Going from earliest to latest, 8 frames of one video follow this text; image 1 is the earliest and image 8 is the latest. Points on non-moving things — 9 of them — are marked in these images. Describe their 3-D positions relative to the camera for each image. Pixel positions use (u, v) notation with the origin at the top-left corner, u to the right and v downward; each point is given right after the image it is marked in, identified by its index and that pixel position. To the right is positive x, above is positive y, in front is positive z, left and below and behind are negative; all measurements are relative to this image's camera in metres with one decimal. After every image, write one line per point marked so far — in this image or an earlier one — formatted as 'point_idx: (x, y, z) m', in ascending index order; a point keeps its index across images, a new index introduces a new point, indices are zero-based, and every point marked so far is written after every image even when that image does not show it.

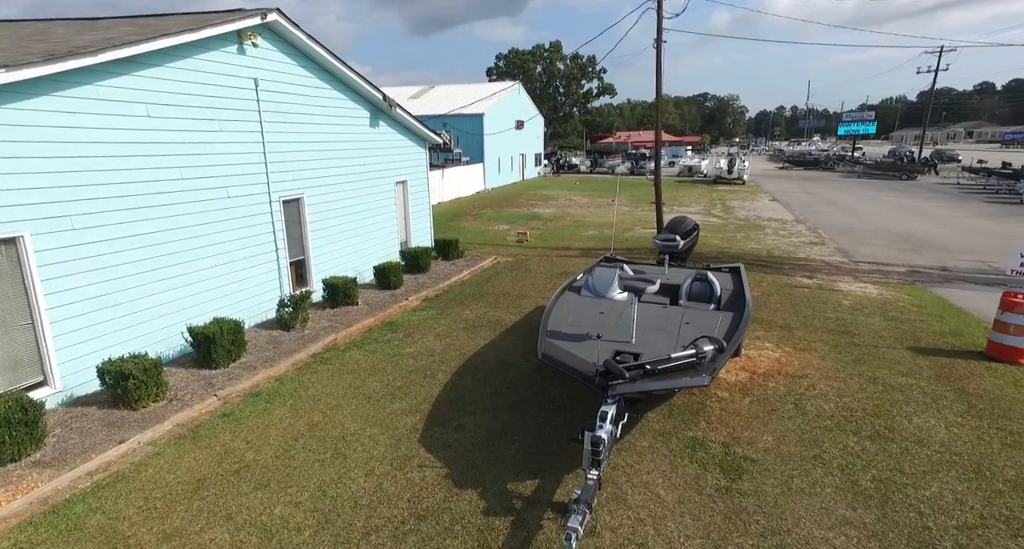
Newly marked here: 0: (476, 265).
0: (-0.8, +0.2, +13.3) m
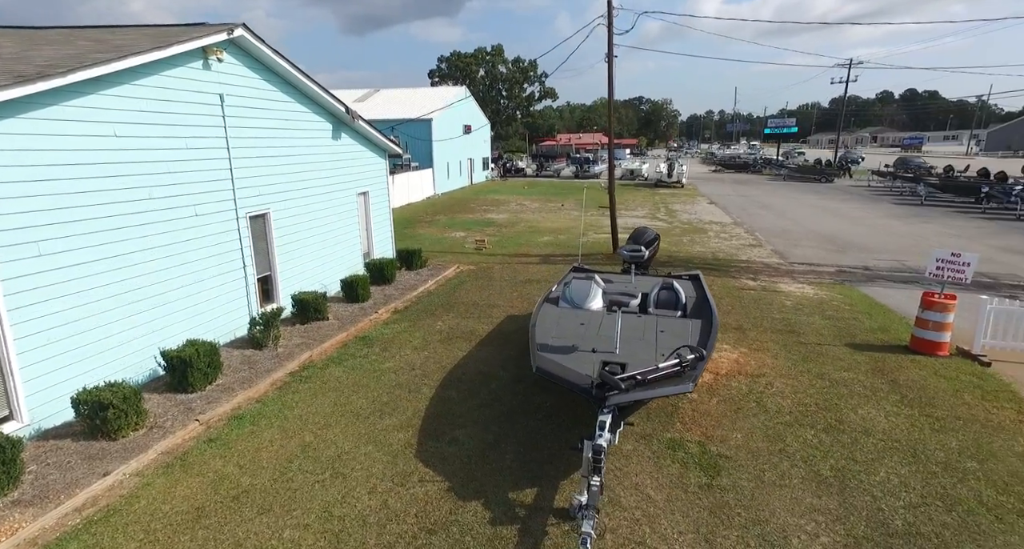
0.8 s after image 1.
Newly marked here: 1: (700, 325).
0: (-1.7, 0.0, +13.4) m
1: (+2.3, -0.6, +6.8) m
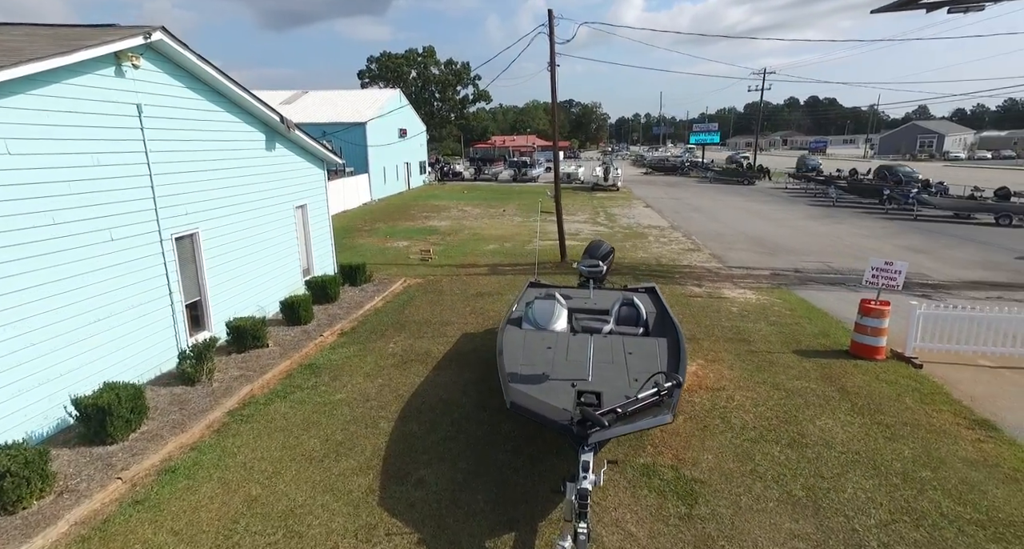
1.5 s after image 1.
0: (-2.9, -0.4, +12.8) m
1: (+1.9, -0.9, +6.7) m
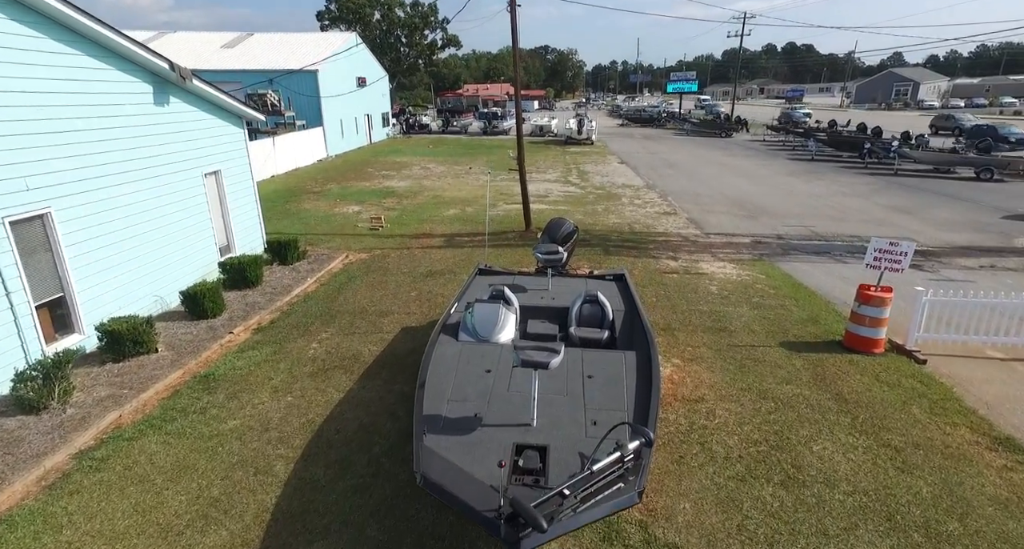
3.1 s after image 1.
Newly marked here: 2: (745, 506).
0: (-3.9, +0.1, +11.2) m
1: (+1.2, -0.9, +5.3) m
2: (+2.1, -2.1, +5.0) m
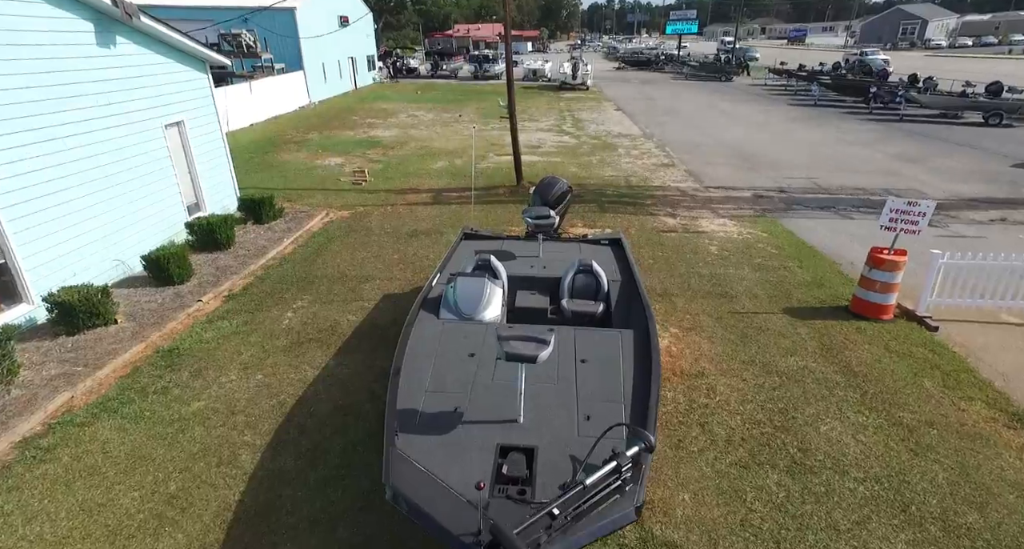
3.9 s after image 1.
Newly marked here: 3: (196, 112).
0: (-4.1, +0.8, +10.5) m
1: (+1.1, -0.6, +4.8) m
2: (+2.0, -1.9, +4.7) m
3: (-5.8, +3.0, +10.1) m
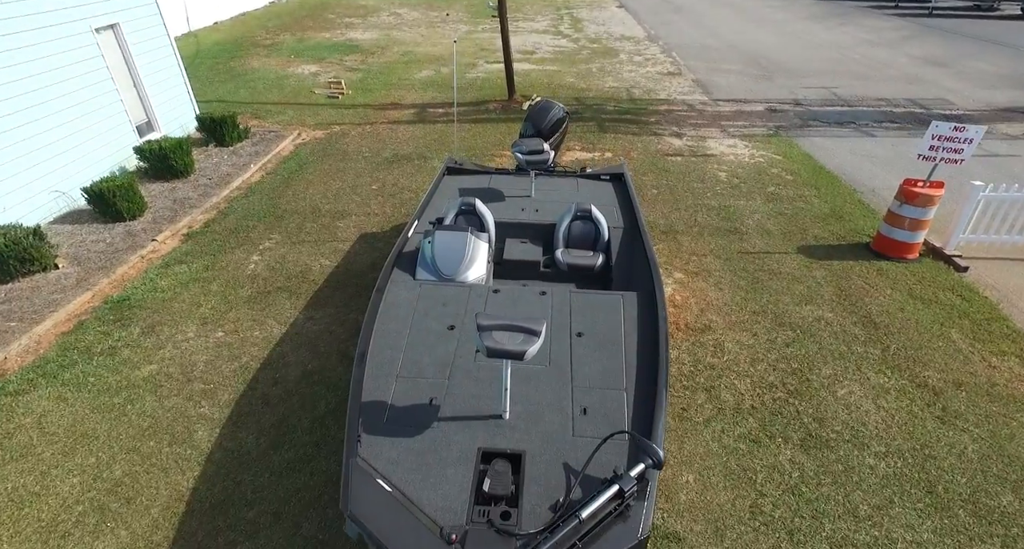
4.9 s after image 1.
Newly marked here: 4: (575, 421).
0: (-4.2, +2.1, +9.5) m
1: (+1.0, -0.3, +4.2) m
2: (+1.9, -1.6, +4.2) m
3: (-5.9, +4.1, +8.7) m
4: (+0.4, -0.9, +3.4) m
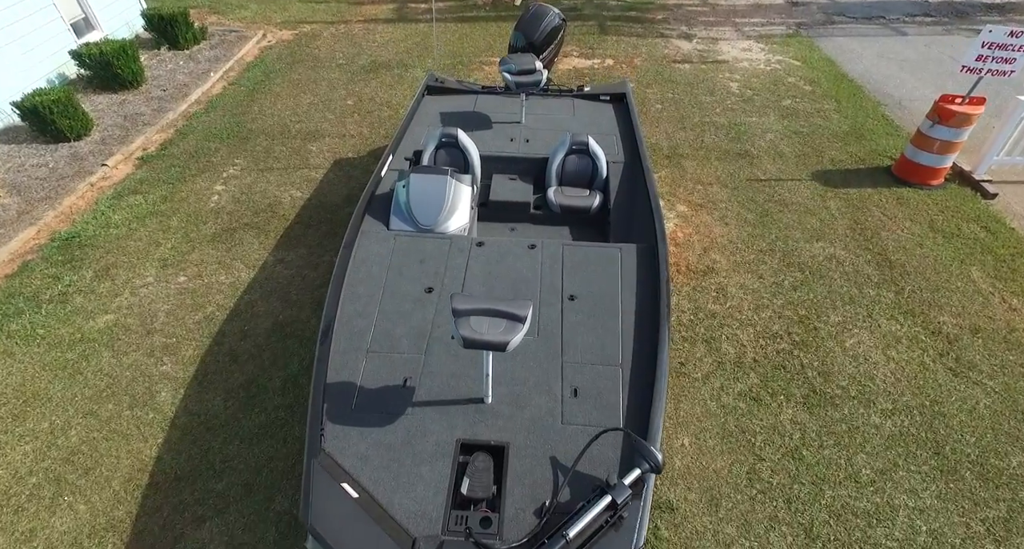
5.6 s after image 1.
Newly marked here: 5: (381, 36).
0: (-4.4, +3.3, +8.5) m
1: (+0.9, 0.0, +3.8) m
2: (+1.8, -1.2, +4.0) m
3: (-6.1, +5.1, +7.4) m
4: (+0.3, -0.7, +3.1) m
5: (-2.2, +4.1, +9.4) m
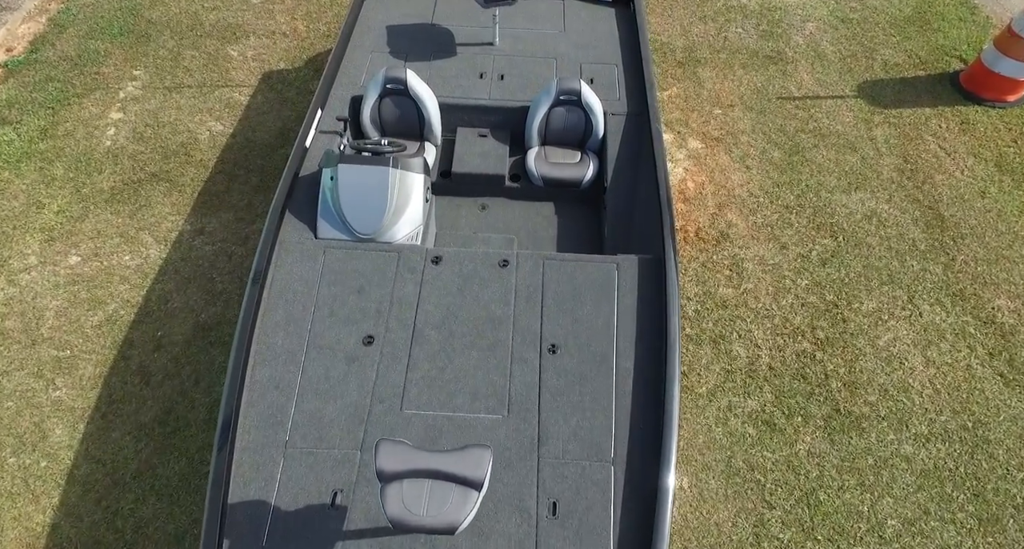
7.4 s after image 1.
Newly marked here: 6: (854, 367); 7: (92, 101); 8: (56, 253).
0: (-4.6, +4.2, +6.5) m
1: (+0.7, -0.2, +2.8) m
2: (+1.6, -1.3, +3.4) m
3: (-6.3, +5.7, +4.8) m
4: (+0.1, -1.1, +2.3) m
5: (-2.5, +5.3, +7.1) m
6: (+2.4, -0.7, +3.9) m
7: (-3.7, +1.5, +5.0) m
8: (-3.4, +0.2, +4.1) m
